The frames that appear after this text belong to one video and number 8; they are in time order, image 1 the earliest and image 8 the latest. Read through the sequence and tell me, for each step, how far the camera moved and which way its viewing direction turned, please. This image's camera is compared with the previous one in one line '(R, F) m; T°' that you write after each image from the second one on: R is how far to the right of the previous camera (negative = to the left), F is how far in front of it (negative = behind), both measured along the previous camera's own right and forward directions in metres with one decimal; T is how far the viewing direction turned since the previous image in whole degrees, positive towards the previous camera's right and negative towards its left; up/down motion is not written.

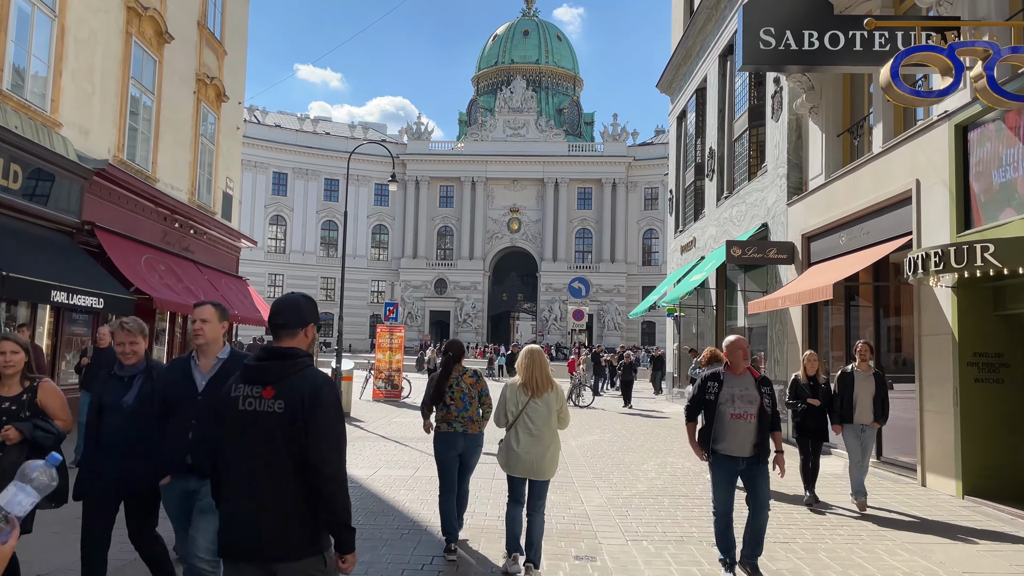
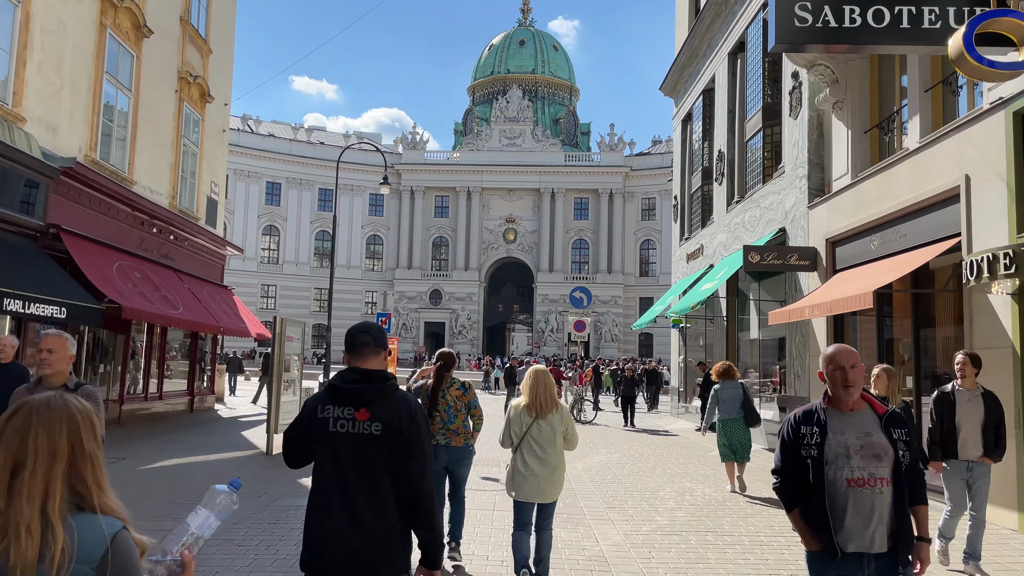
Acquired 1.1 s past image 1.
(-0.1, +1.1) m; 0°
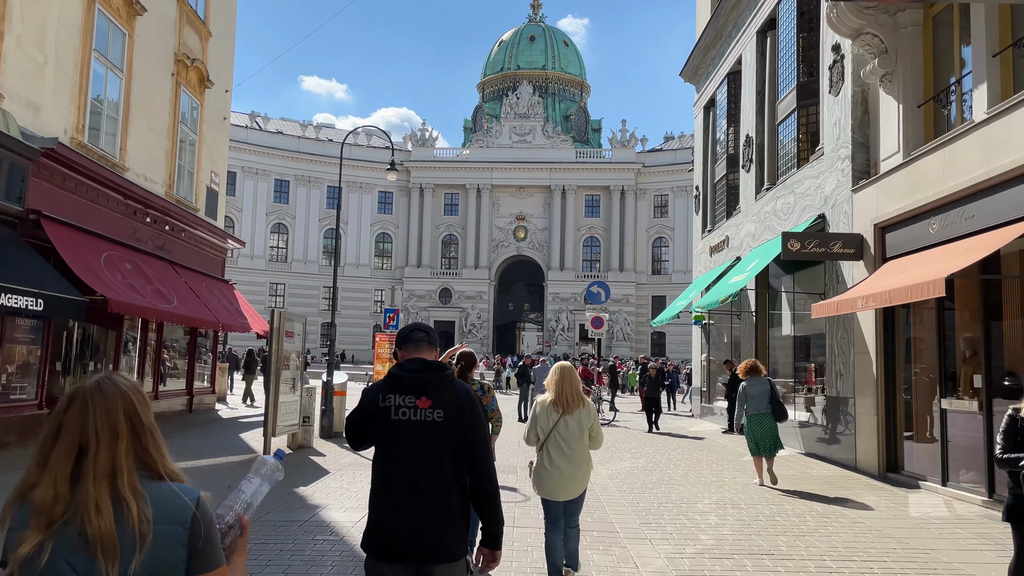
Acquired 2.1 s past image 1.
(-0.1, +1.1) m; -1°
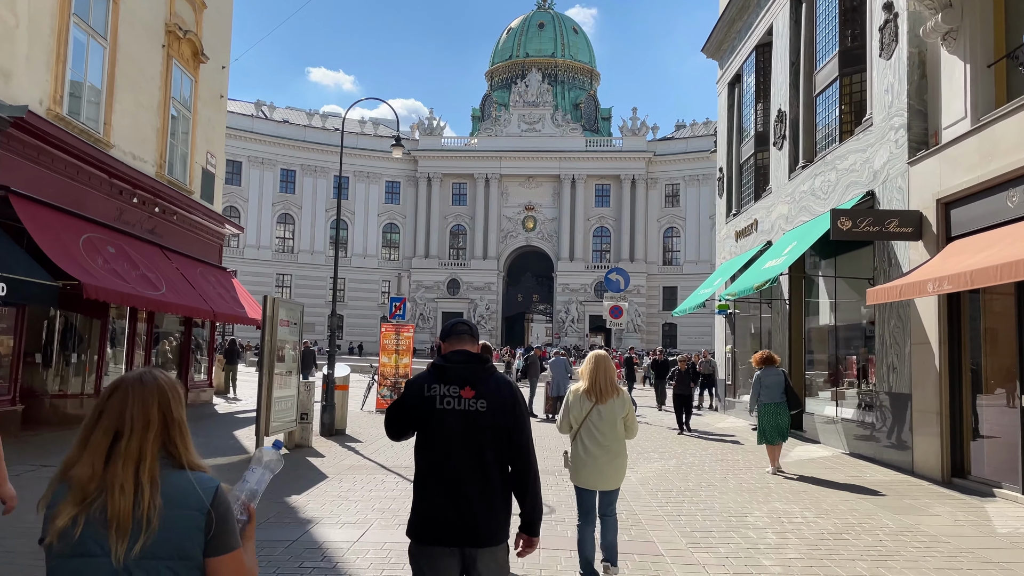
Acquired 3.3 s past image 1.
(-0.1, +1.2) m; -1°
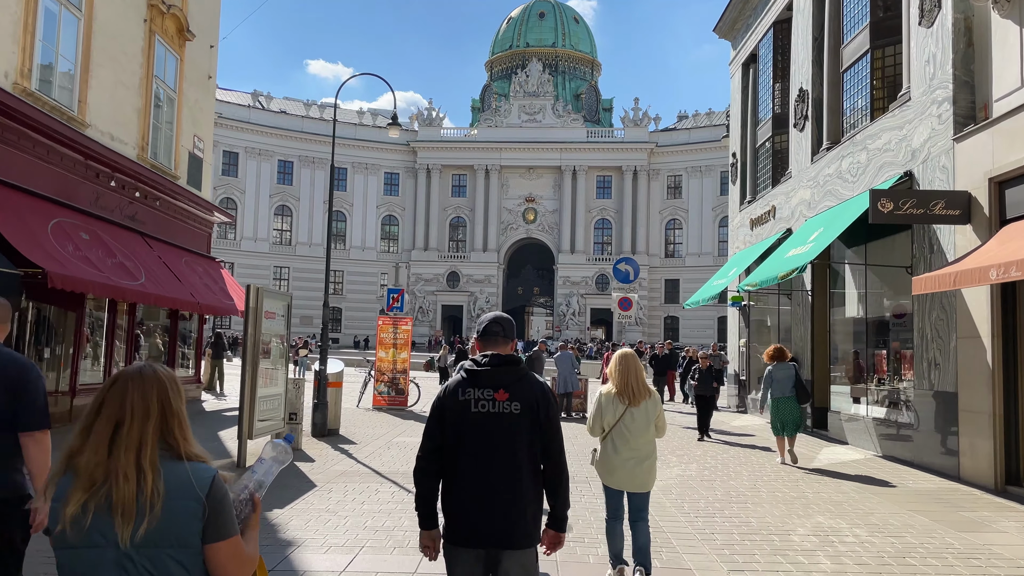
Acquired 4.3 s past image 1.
(-0.1, +1.0) m; 0°
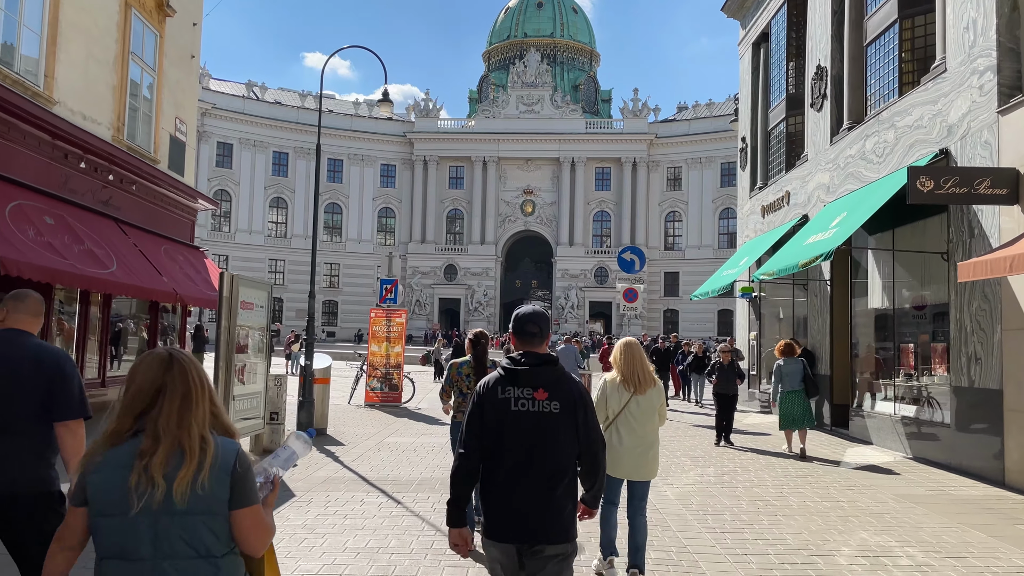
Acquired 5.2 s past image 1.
(0.0, +0.9) m; 0°
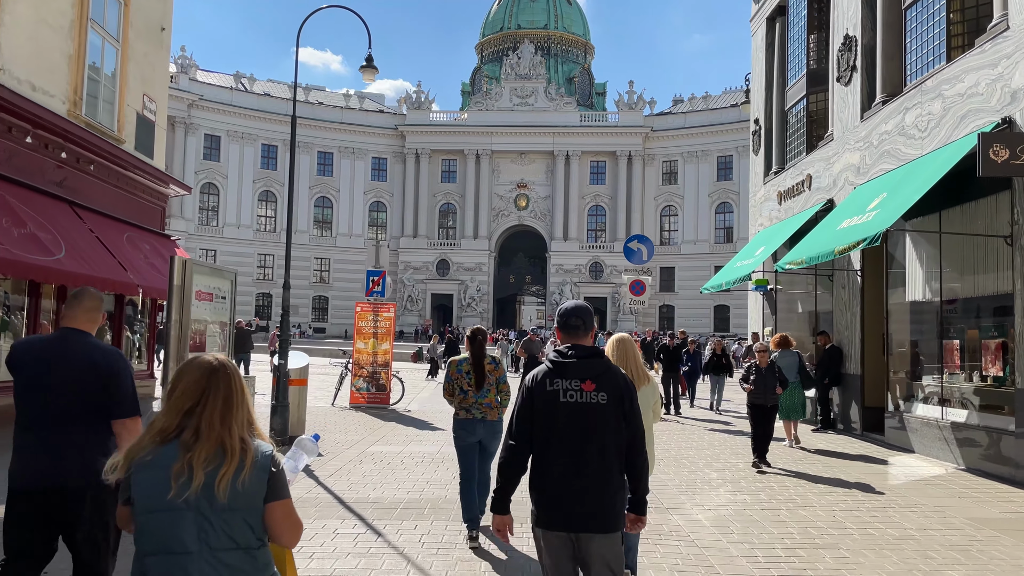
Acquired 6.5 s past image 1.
(-0.1, +1.3) m; +1°
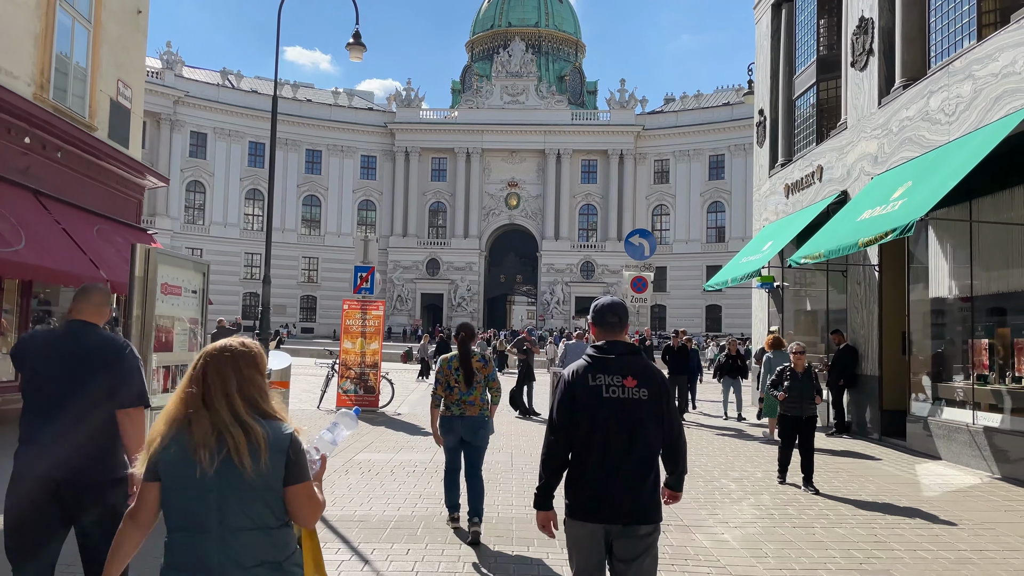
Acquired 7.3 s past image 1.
(-0.1, +0.8) m; +1°
